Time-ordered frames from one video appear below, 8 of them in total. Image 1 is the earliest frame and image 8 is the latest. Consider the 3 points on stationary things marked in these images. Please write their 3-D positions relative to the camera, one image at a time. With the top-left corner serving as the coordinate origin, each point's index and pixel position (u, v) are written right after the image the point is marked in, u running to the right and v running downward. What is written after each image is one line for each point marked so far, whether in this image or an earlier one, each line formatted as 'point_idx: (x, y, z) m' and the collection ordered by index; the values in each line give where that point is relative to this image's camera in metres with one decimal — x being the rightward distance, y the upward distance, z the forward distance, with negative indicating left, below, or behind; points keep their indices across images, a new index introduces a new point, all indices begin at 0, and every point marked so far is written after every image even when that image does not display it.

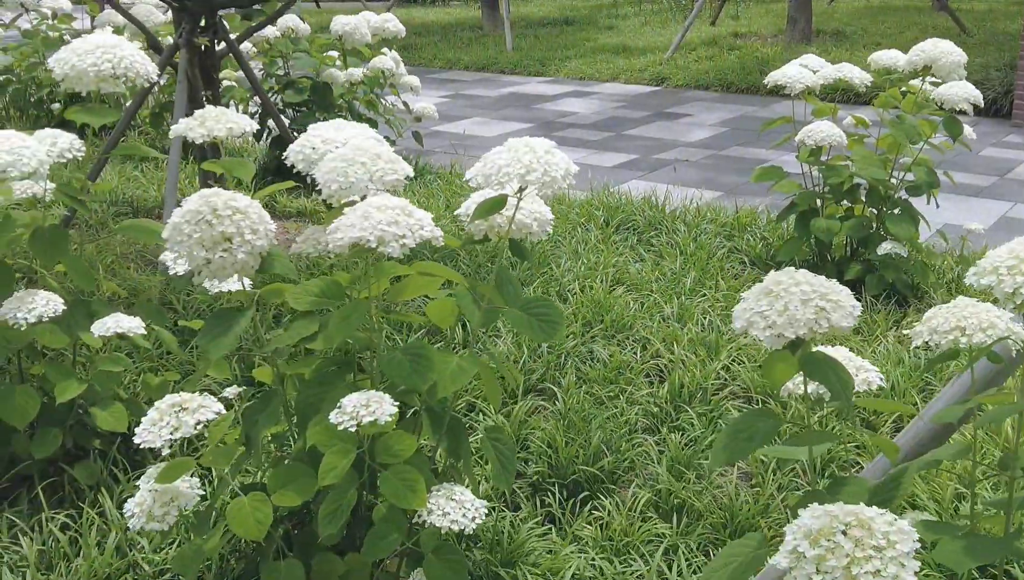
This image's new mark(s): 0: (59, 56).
0: (-1.0, +0.5, +2.6) m
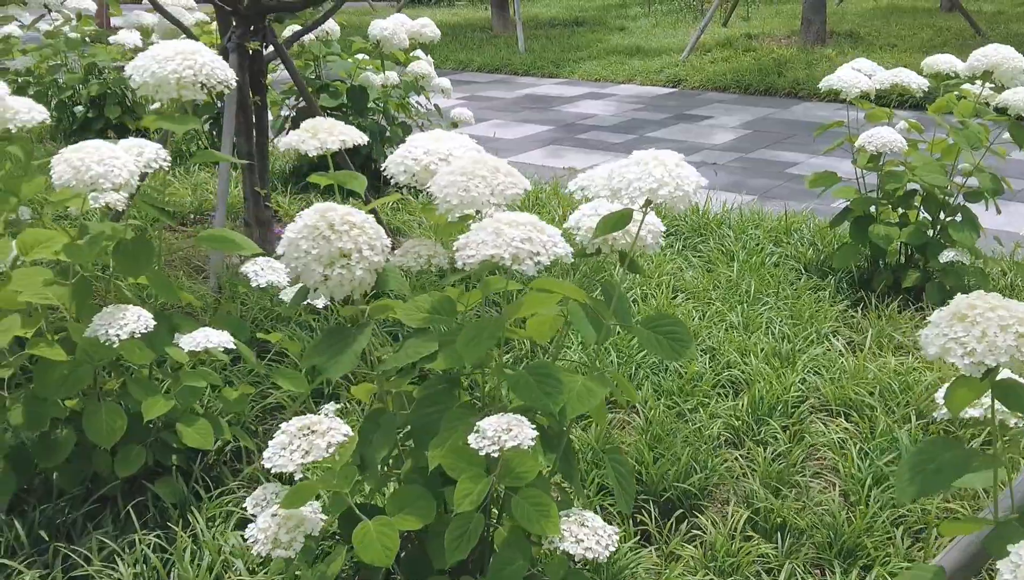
0: (-0.8, +0.5, +2.5) m
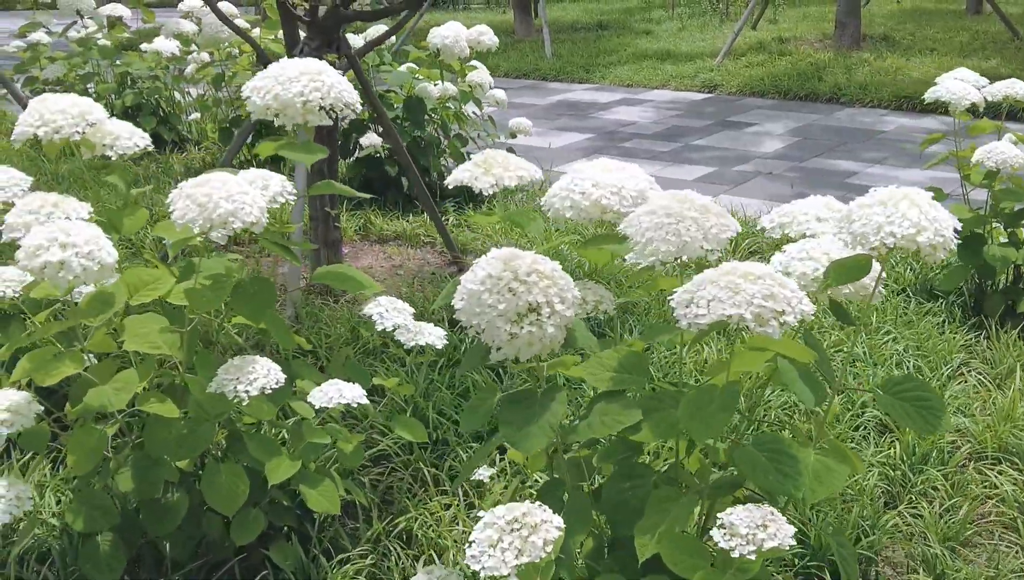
0: (-0.5, +0.4, +2.3) m
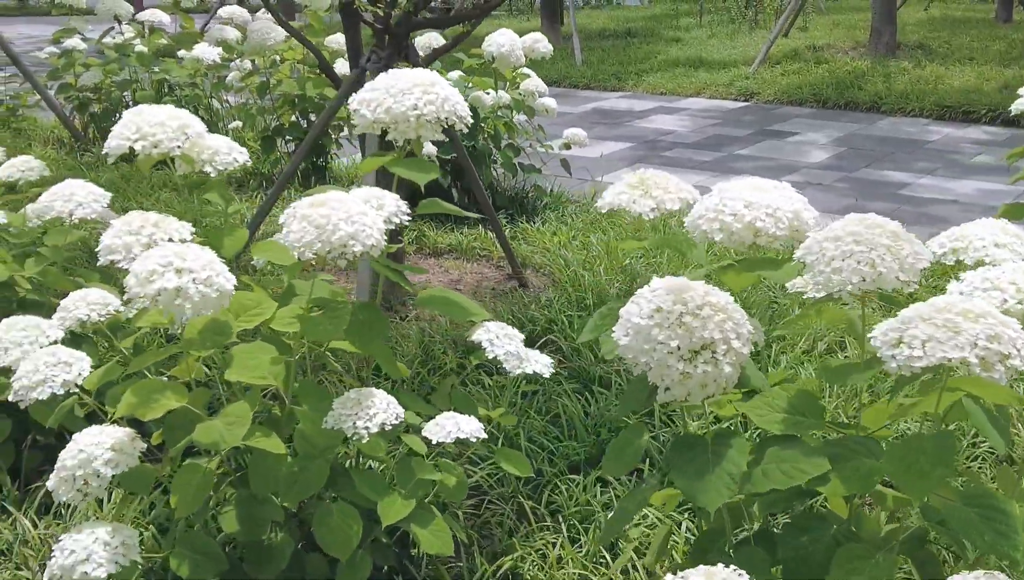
0: (-0.3, +0.4, +2.1) m
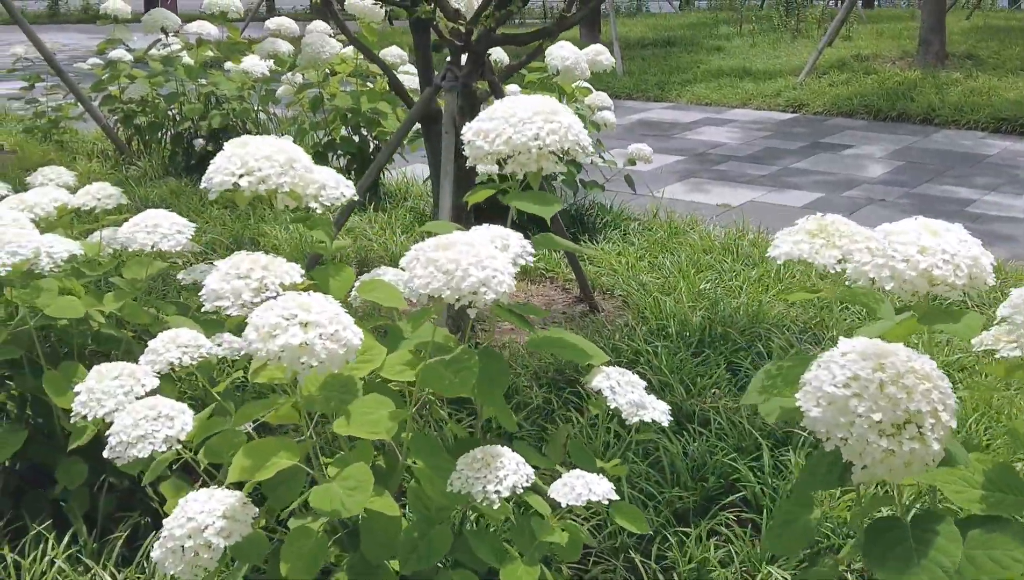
0: (0.0, +0.3, +2.0) m
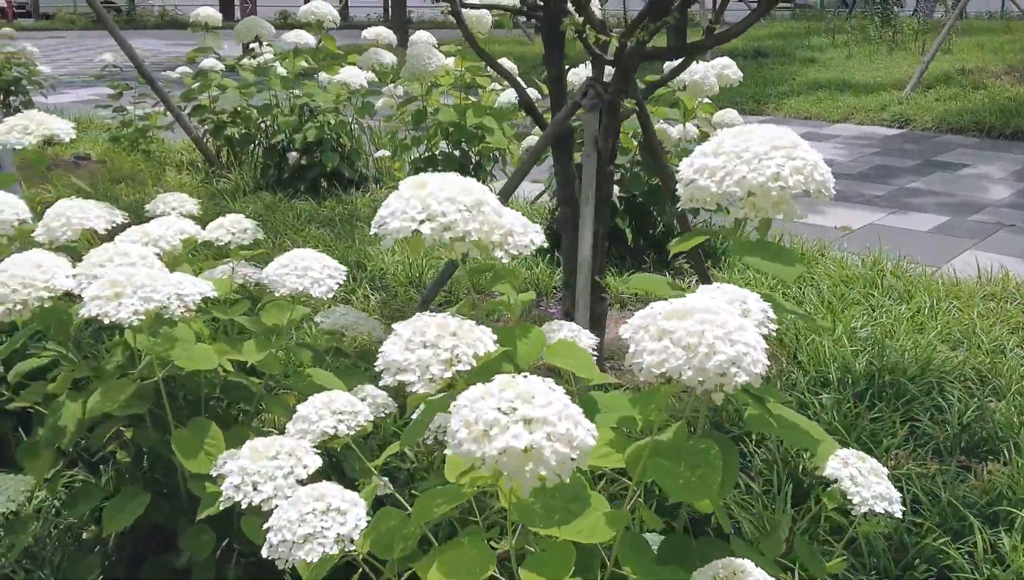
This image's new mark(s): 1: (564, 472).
0: (+0.3, +0.2, +1.6) m
1: (+0.1, -0.2, +1.2) m
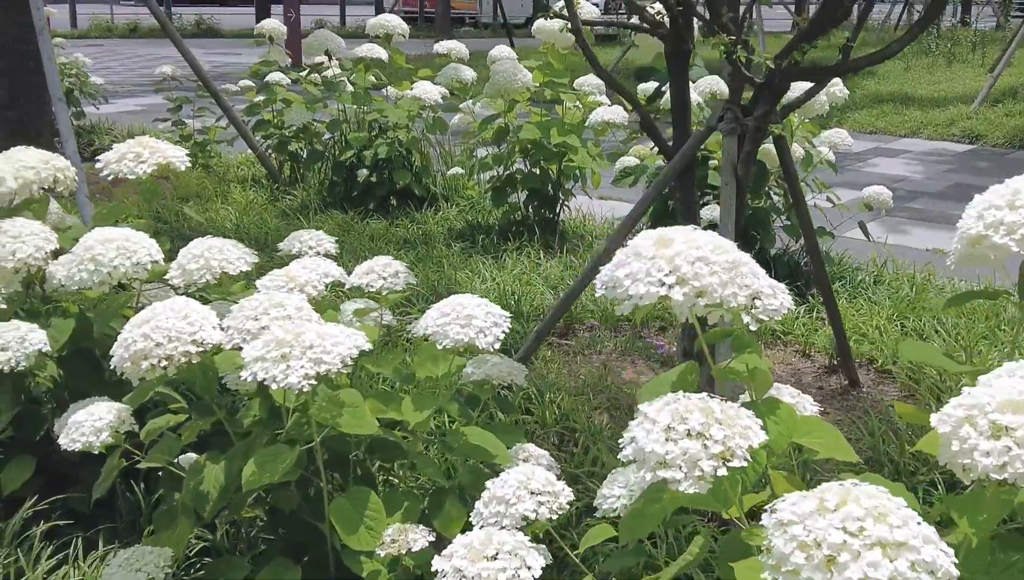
0: (+0.6, +0.1, +1.4) m
1: (+0.4, -0.3, +1.0) m
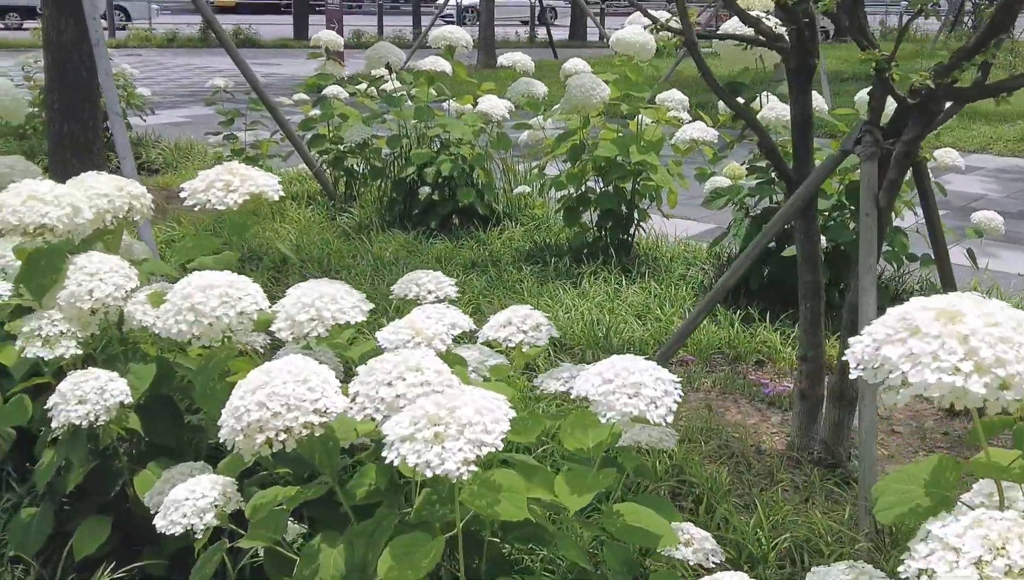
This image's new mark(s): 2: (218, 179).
0: (+0.8, 0.0, +1.1) m
1: (+0.6, -0.3, +0.7) m
2: (-0.6, +0.2, +2.4) m
